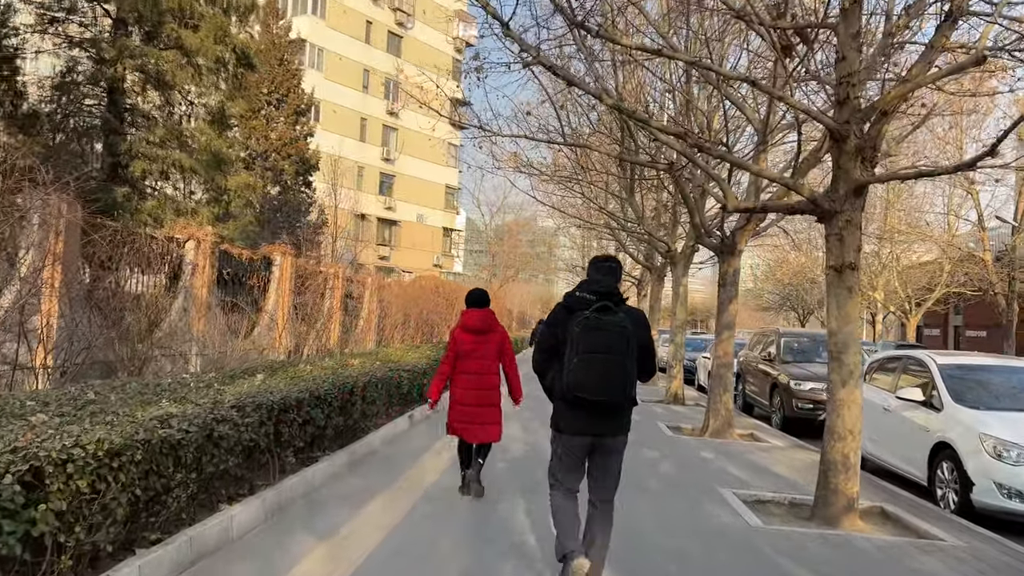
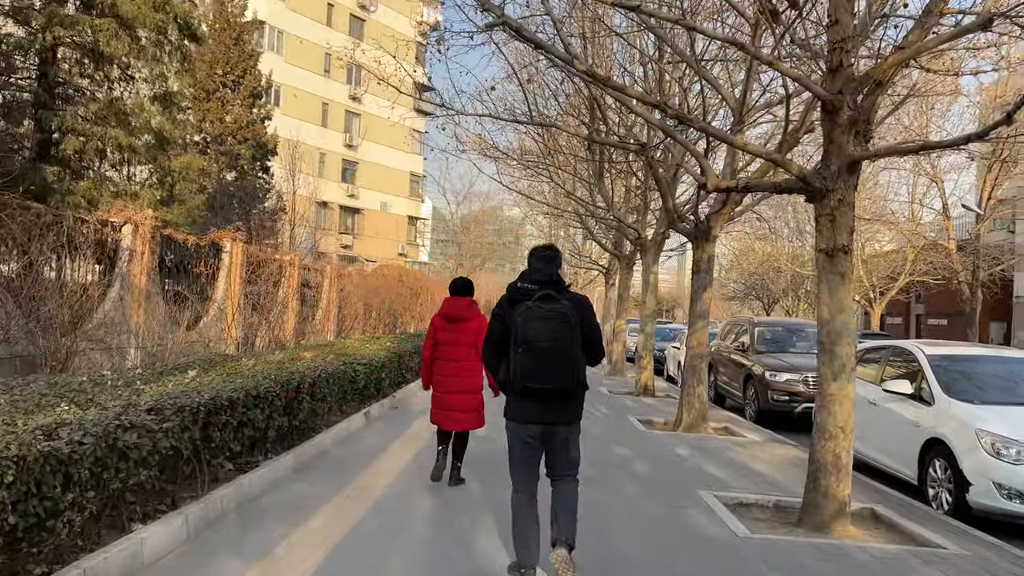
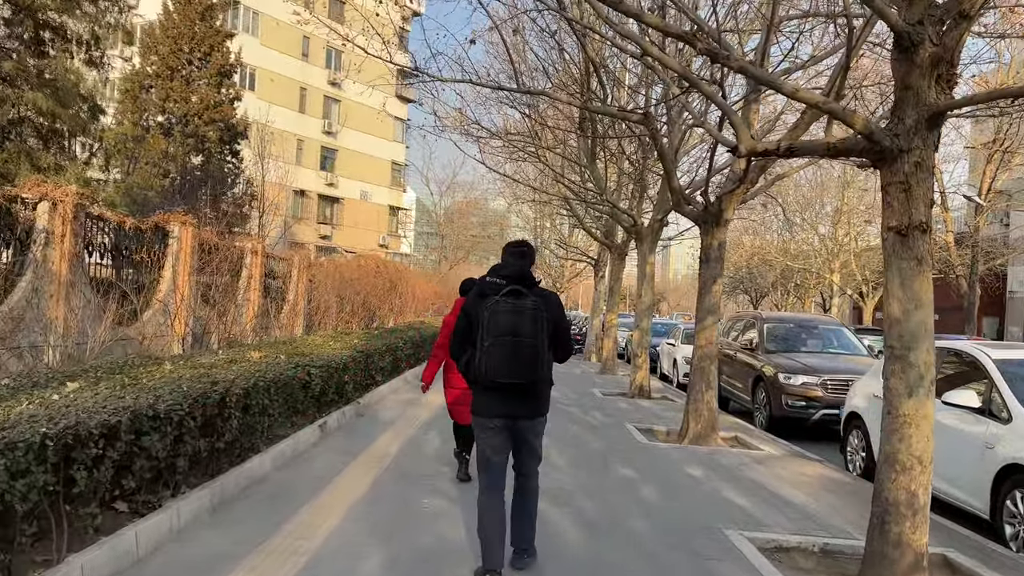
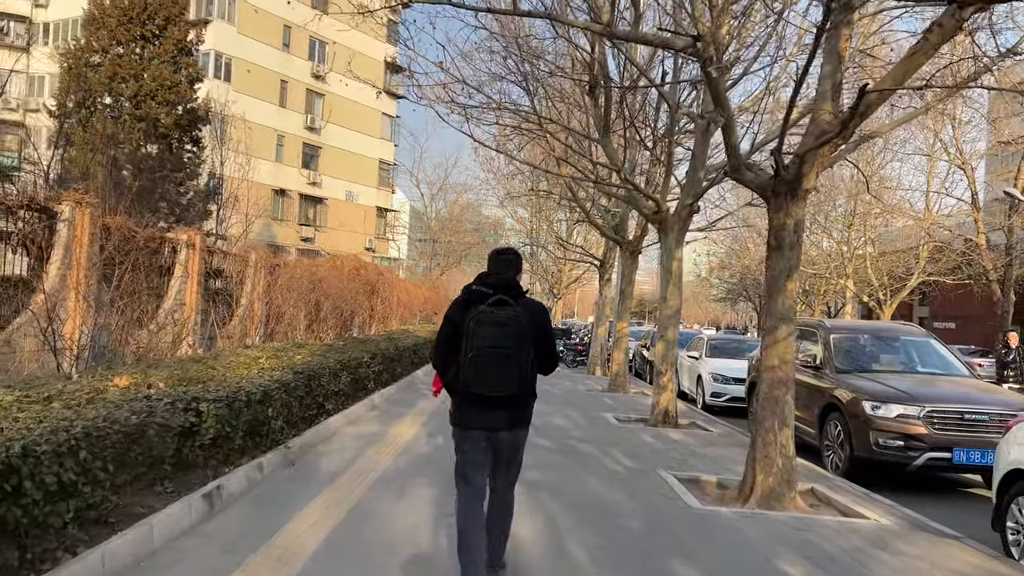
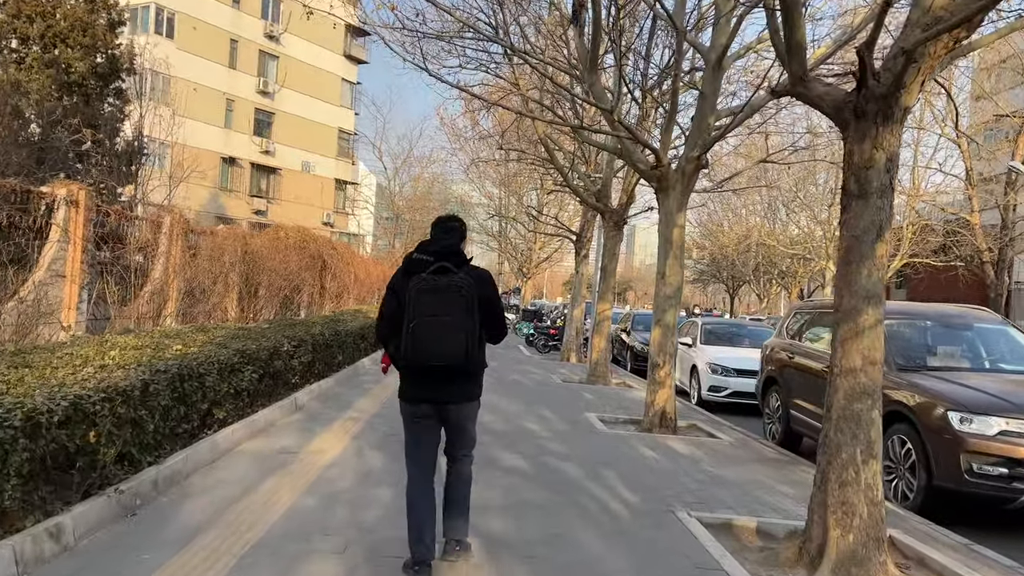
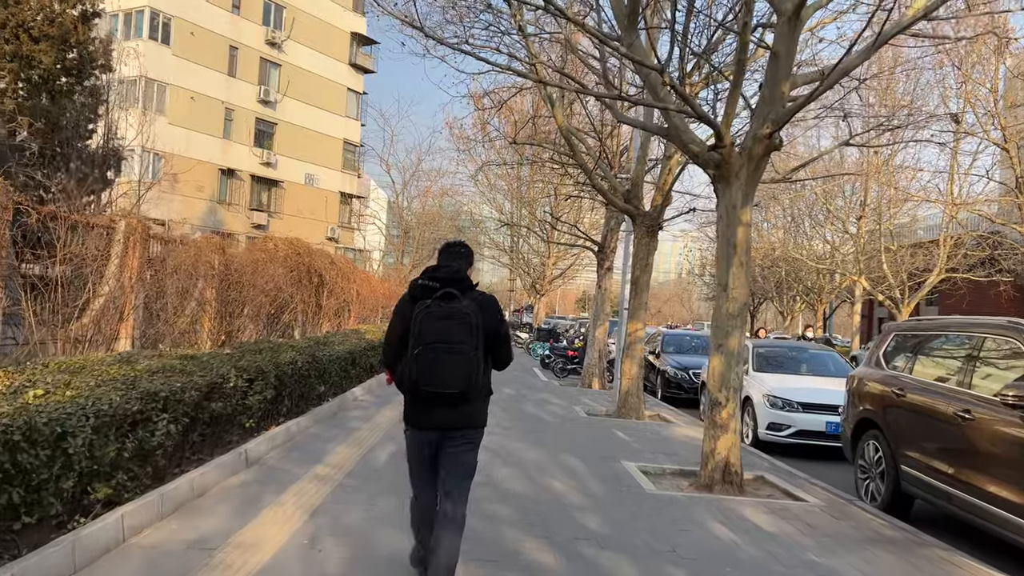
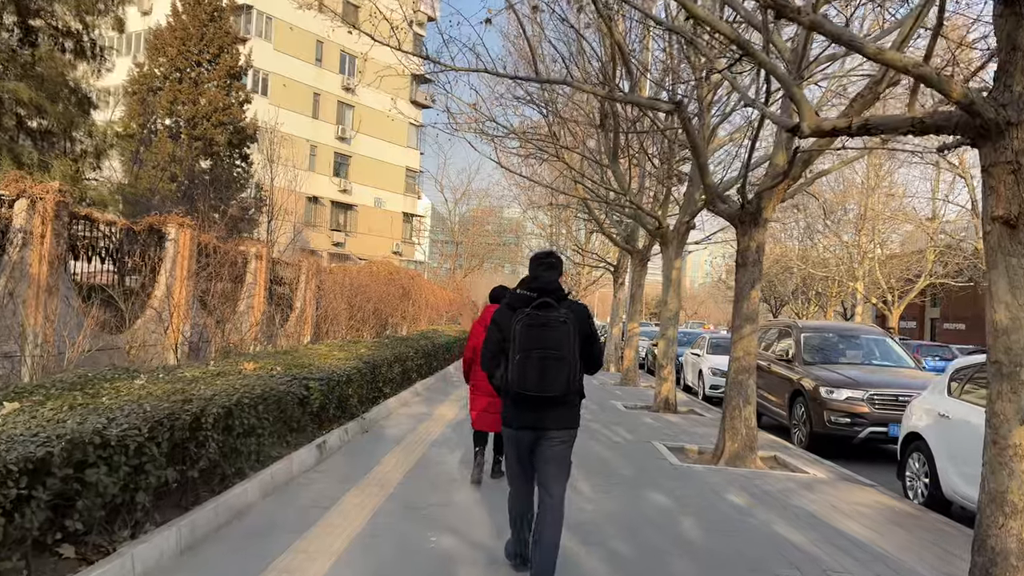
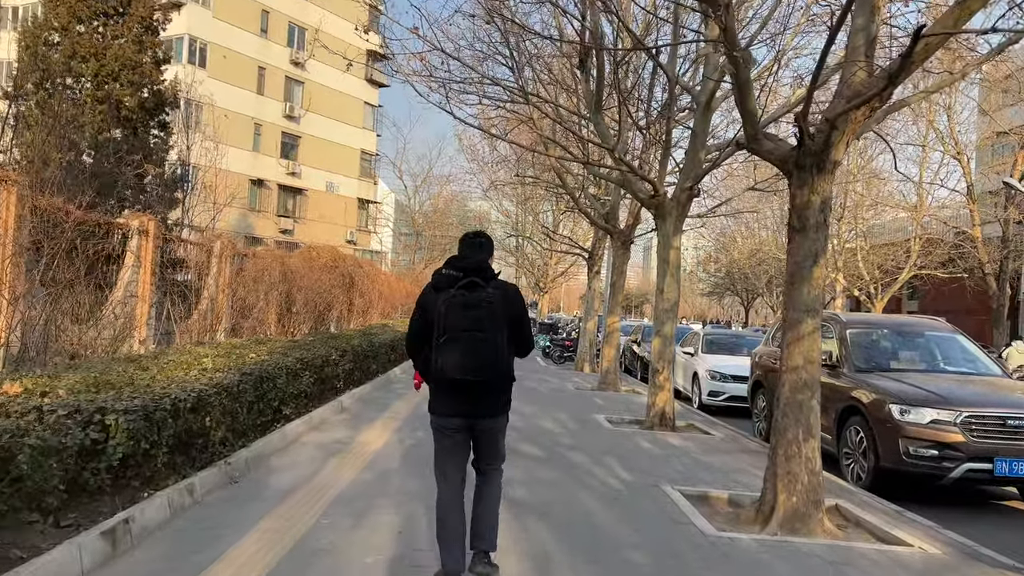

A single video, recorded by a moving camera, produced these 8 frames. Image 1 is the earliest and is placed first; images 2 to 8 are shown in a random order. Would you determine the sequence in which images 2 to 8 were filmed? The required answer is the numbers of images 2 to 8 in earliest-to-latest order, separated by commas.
2, 3, 7, 4, 8, 5, 6
